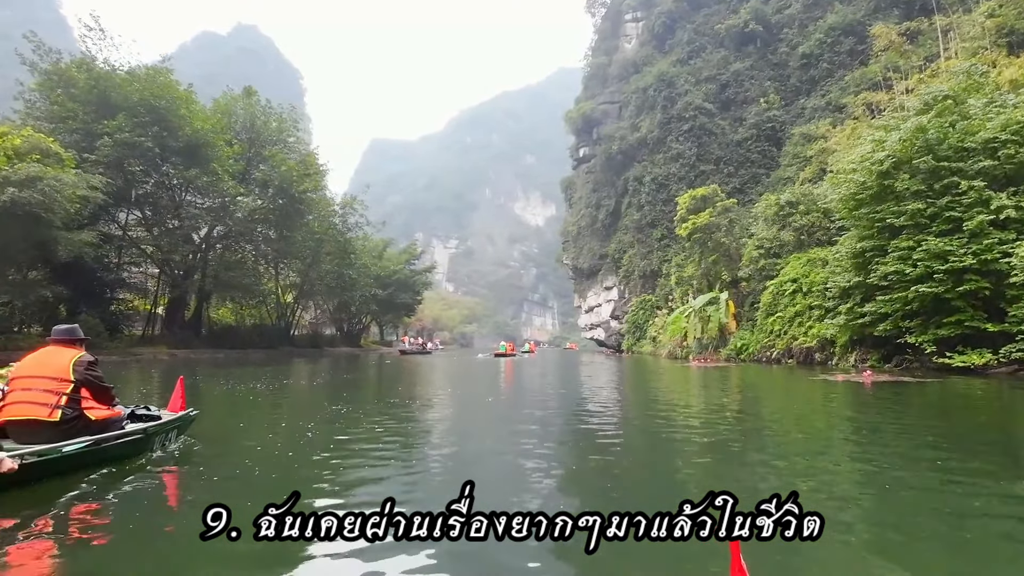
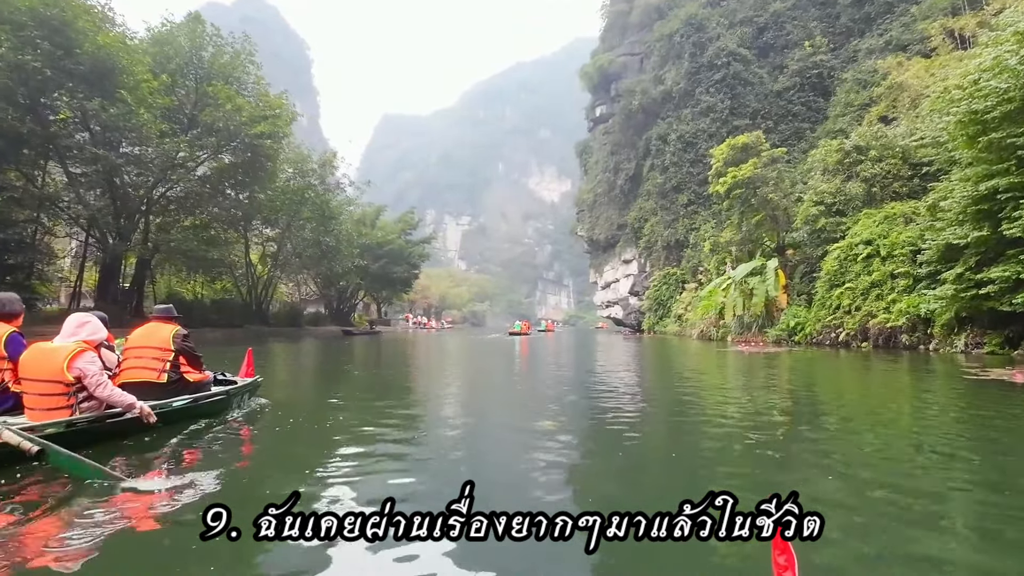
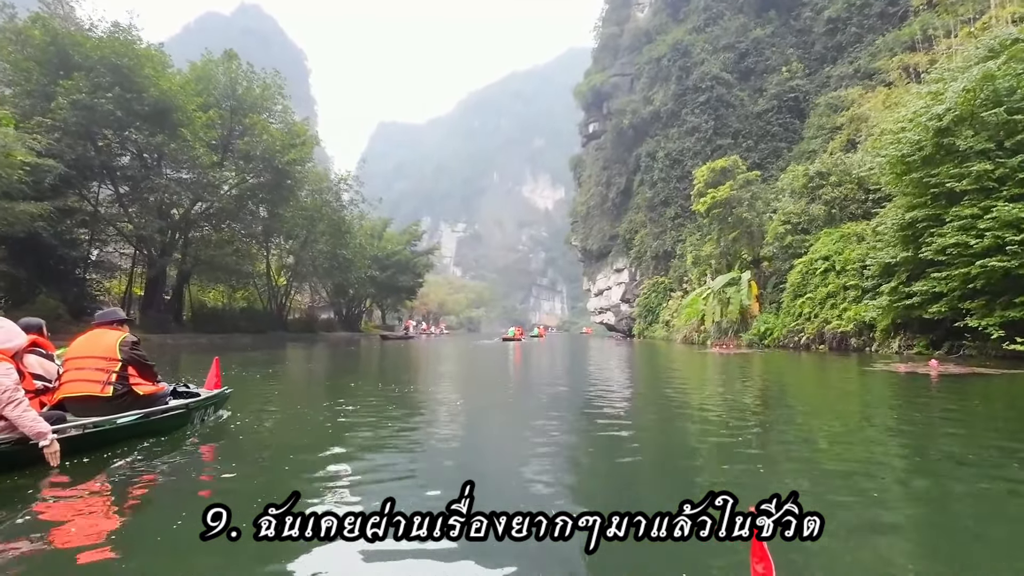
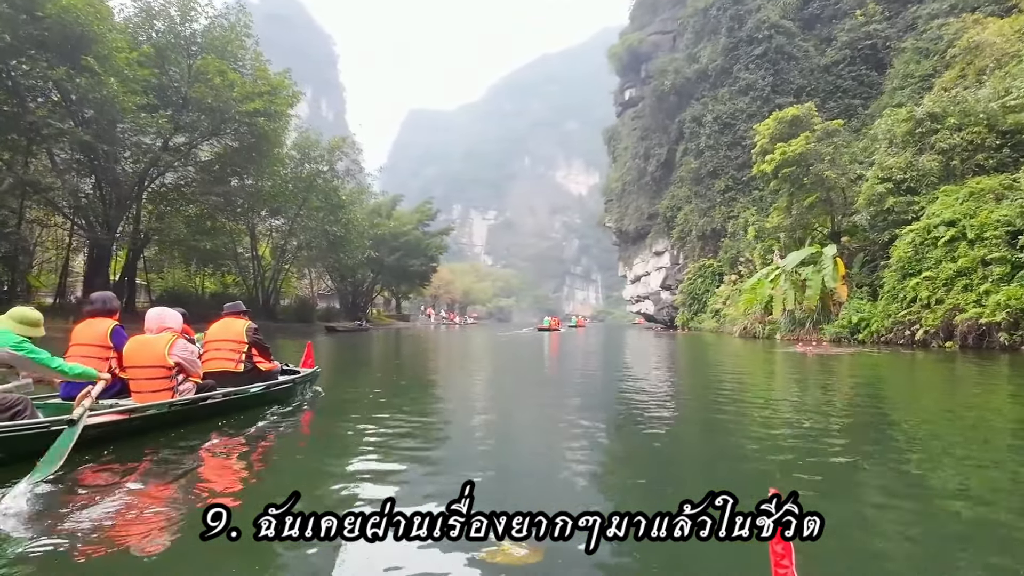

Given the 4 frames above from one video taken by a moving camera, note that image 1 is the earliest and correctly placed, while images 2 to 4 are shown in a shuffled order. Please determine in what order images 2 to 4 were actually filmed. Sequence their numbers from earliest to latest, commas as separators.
3, 2, 4
